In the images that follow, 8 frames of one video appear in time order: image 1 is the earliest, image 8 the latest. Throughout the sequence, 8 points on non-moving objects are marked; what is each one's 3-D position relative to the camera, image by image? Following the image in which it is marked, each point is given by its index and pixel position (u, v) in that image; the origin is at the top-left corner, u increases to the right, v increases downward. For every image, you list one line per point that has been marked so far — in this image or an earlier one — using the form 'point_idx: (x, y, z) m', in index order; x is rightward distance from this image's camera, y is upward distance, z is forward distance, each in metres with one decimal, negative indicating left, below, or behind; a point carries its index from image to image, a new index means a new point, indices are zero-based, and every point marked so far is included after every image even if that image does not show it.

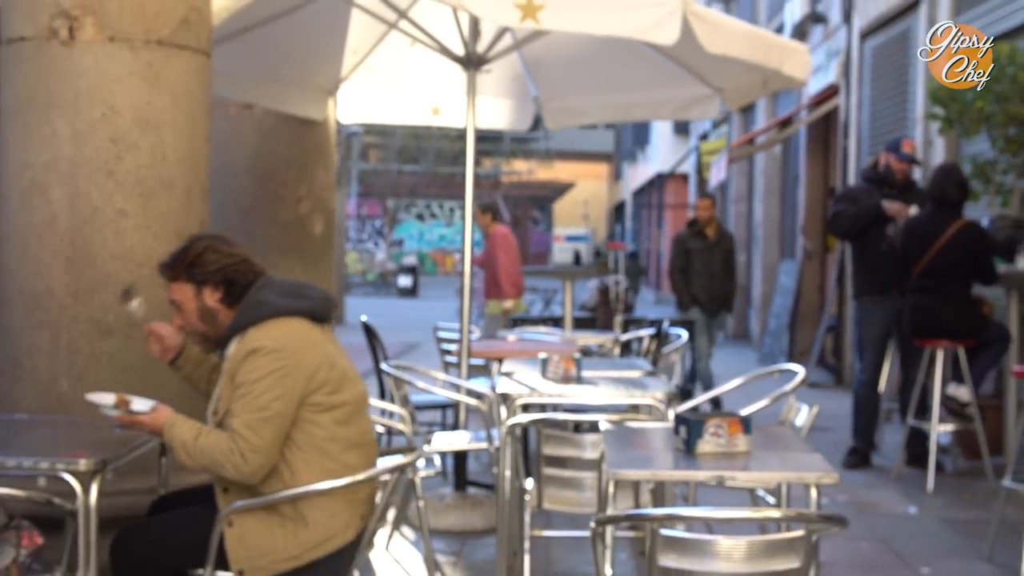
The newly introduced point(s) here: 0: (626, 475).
0: (+0.3, -0.5, +3.5) m
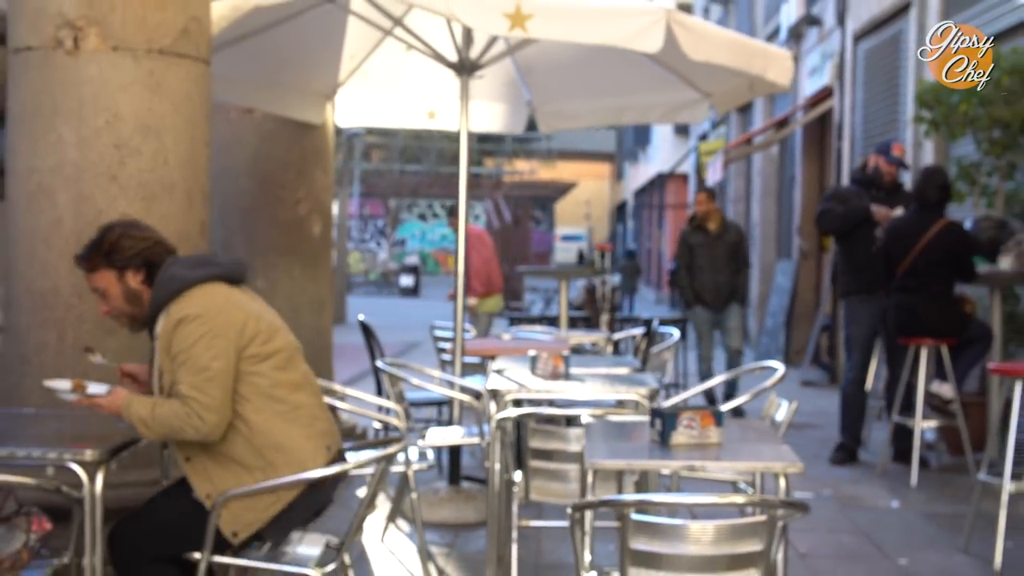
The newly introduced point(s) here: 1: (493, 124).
0: (+0.3, -0.5, +3.6) m
1: (-0.1, +1.1, +8.4) m
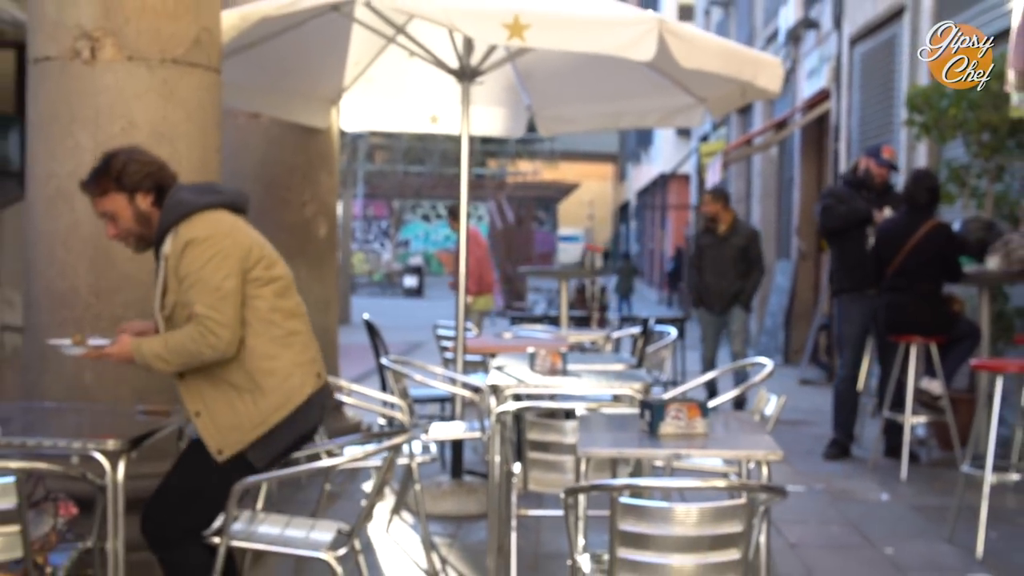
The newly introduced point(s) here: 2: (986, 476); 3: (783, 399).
0: (+0.3, -0.5, +3.9) m
1: (-0.1, +1.1, +8.6) m
2: (+2.2, -0.9, +6.0) m
3: (+1.1, -0.5, +5.2) m
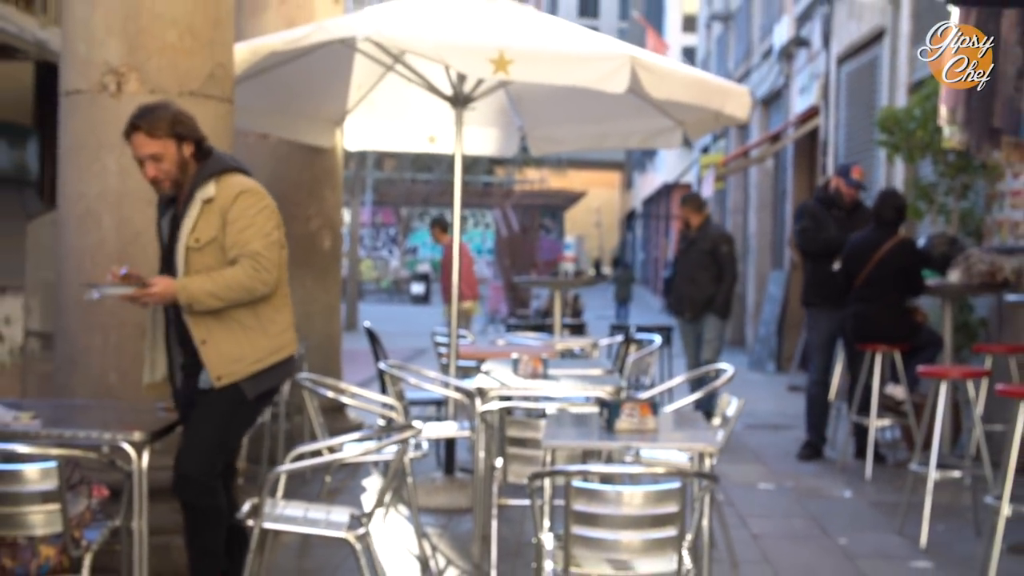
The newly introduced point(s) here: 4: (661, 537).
0: (+0.2, -0.5, +4.4) m
1: (-0.2, +1.0, +9.2) m
2: (+2.1, -0.9, +6.5) m
3: (+1.0, -0.5, +5.8) m
4: (+0.4, -0.8, +4.0) m
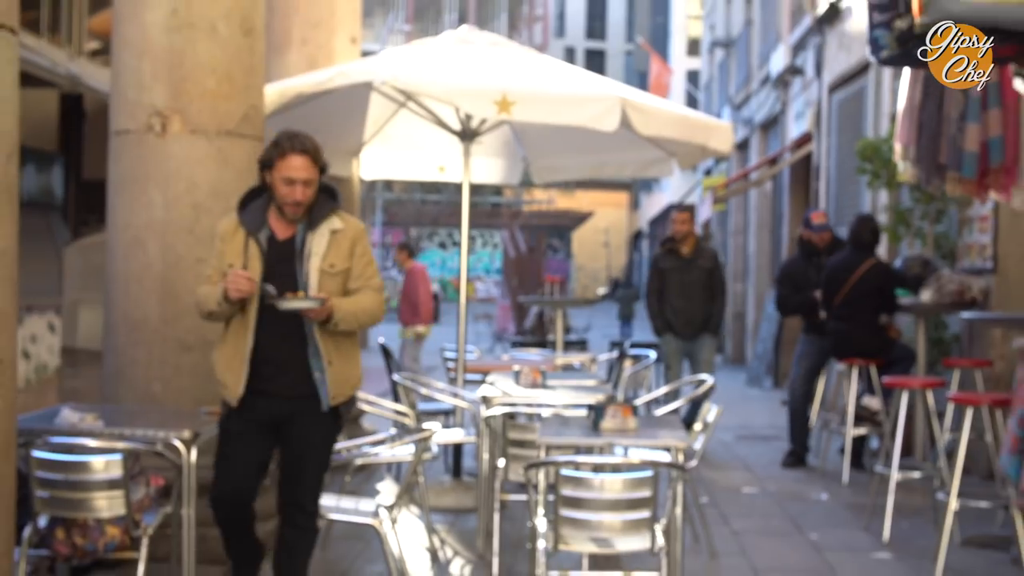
0: (+0.2, -0.6, +5.1) m
1: (-0.1, +0.9, +9.9) m
2: (+2.2, -1.0, +7.2) m
3: (+1.0, -0.6, +6.4) m
4: (+0.4, -0.8, +4.6) m
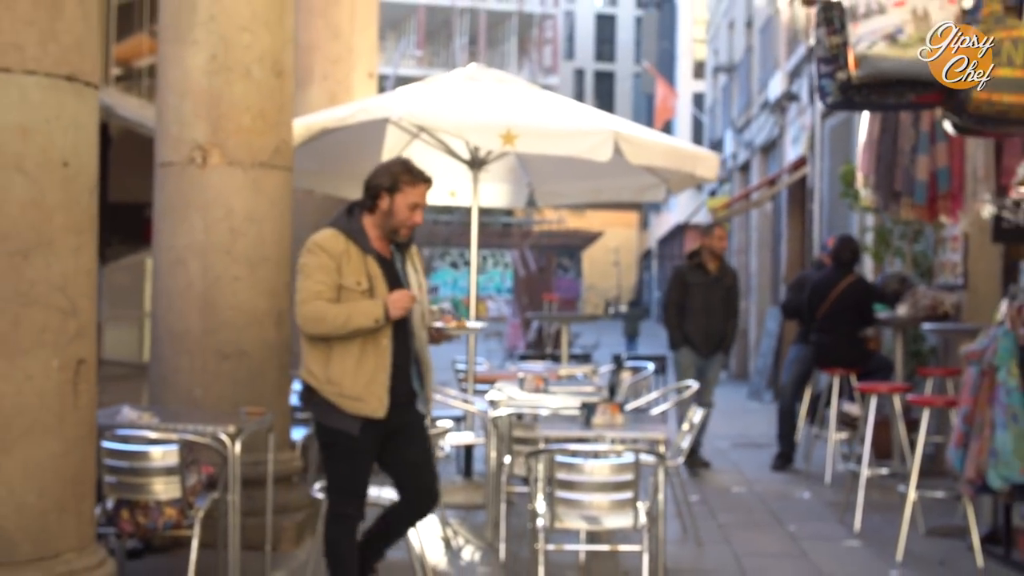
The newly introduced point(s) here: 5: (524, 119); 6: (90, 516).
0: (+0.2, -0.7, +5.9) m
1: (-0.1, +0.7, +10.7) m
2: (+2.2, -1.1, +7.9) m
3: (+1.1, -0.7, +7.2) m
4: (+0.4, -0.9, +5.4) m
5: (+0.1, +1.0, +7.9) m
6: (-1.5, -0.8, +4.7) m
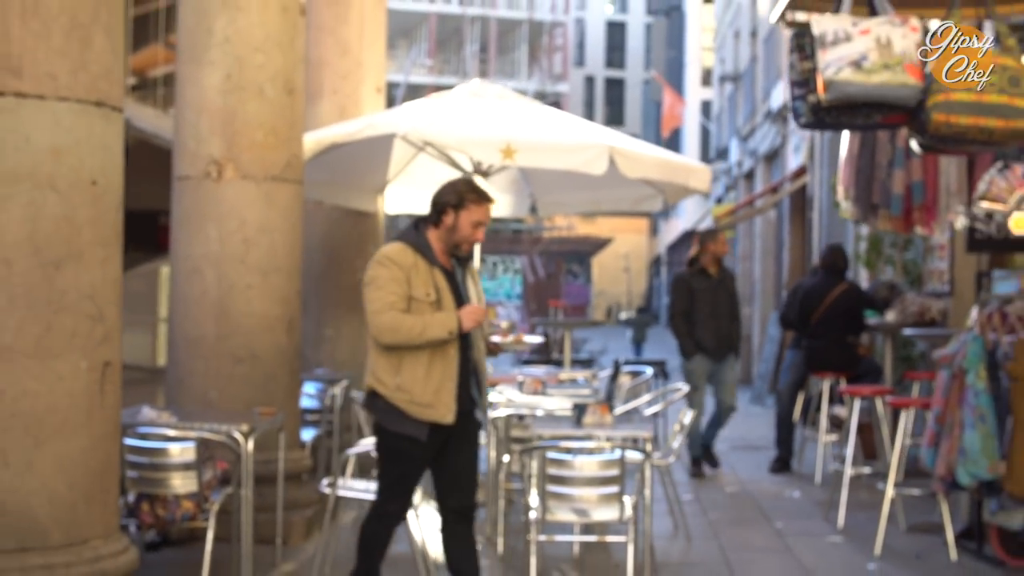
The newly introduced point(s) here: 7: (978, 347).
0: (+0.1, -0.7, +6.2) m
1: (-0.1, +0.7, +11.0) m
2: (+2.2, -1.2, +8.3) m
3: (+1.1, -0.7, +7.6) m
4: (+0.4, -0.9, +5.8) m
5: (+0.1, +1.0, +8.3) m
6: (-1.6, -0.9, +5.1) m
7: (+2.4, -0.3, +6.5) m
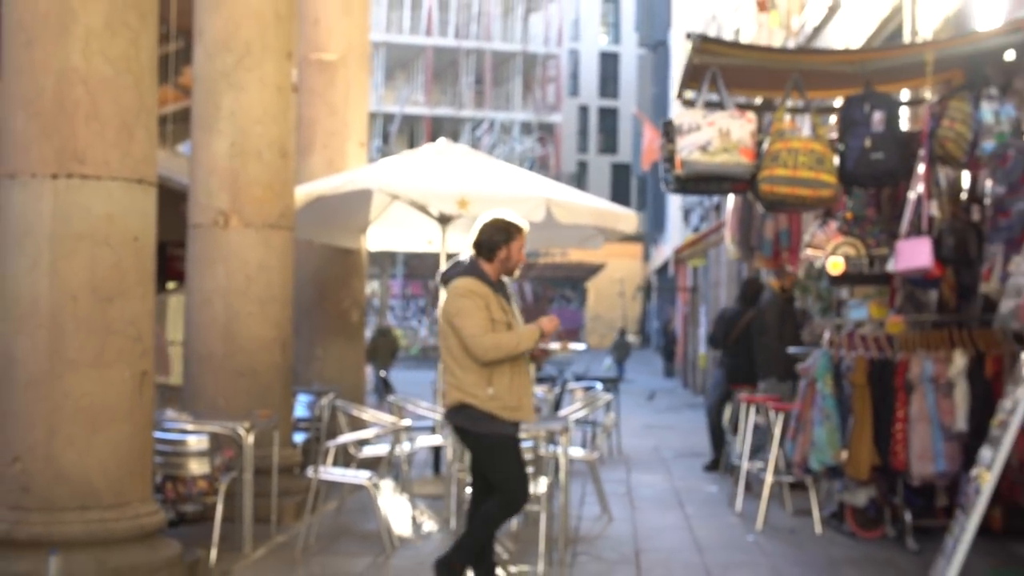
0: (-0.2, -0.9, +8.0) m
1: (-0.4, +0.4, +12.8) m
2: (+1.8, -1.4, +10.0) m
3: (+0.7, -0.9, +9.3) m
4: (+0.1, -1.1, +7.5) m
5: (-0.3, +0.8, +10.0) m
6: (-1.9, -1.0, +6.8) m
7: (+2.0, -0.5, +8.3) m
